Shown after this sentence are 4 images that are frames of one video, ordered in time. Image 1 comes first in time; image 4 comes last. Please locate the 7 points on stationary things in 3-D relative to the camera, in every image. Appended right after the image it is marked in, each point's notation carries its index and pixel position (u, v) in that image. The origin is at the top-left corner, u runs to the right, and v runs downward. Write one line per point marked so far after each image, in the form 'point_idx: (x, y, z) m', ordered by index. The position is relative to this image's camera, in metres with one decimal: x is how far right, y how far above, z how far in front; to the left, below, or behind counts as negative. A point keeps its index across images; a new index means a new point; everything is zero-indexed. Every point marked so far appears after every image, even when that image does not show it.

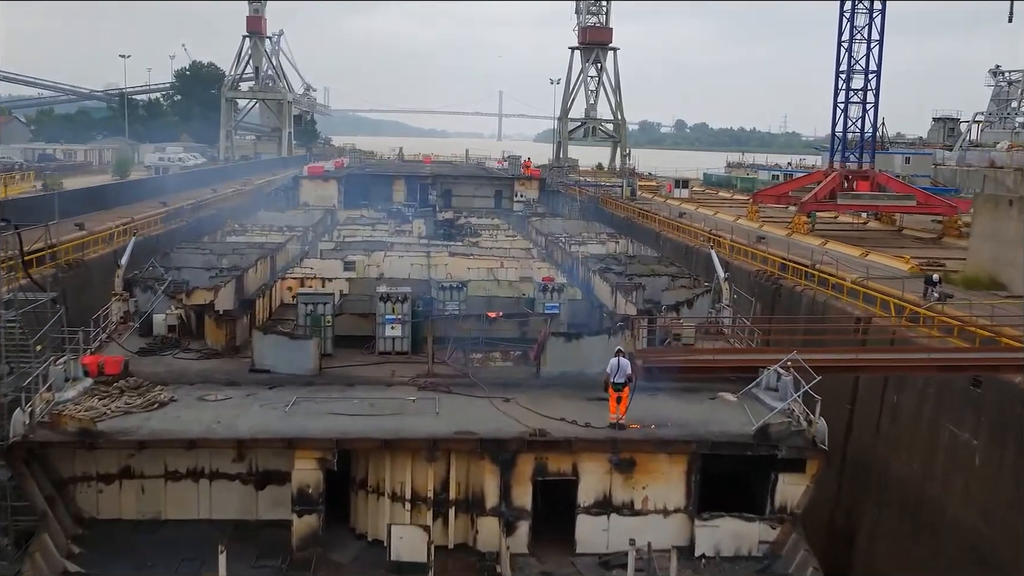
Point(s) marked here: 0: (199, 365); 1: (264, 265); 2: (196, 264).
0: (-2.9, -0.7, +9.1) m
1: (-3.5, +0.3, +14.0) m
2: (-4.6, +0.3, +14.2) m
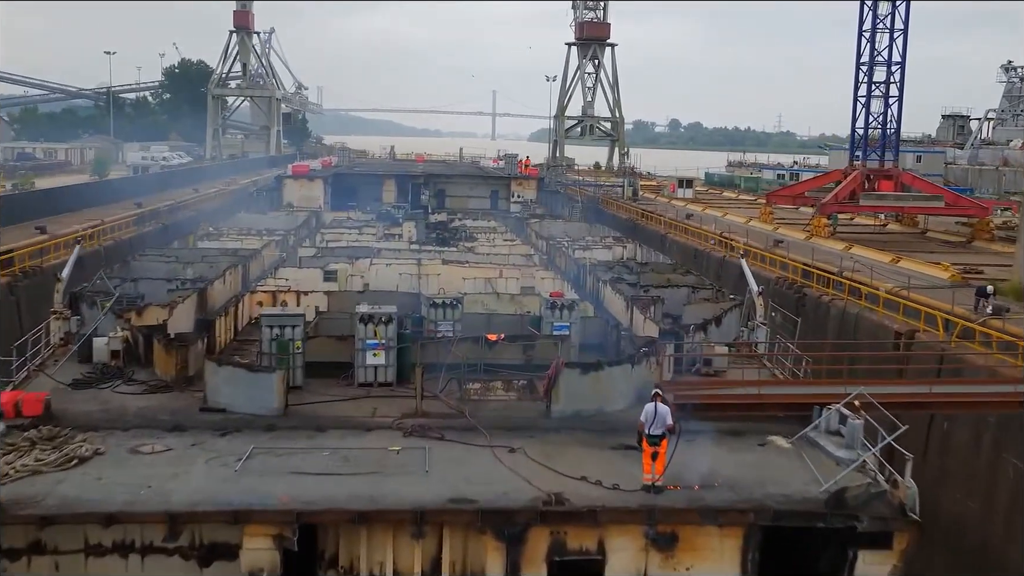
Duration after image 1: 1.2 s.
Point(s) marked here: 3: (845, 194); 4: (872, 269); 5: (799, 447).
0: (-2.9, -0.9, +7.6) m
1: (-3.5, +0.2, +12.5) m
2: (-4.6, +0.2, +12.7) m
3: (+6.7, +1.9, +19.8) m
4: (+5.7, +0.3, +15.4) m
5: (+2.0, -1.1, +6.9) m
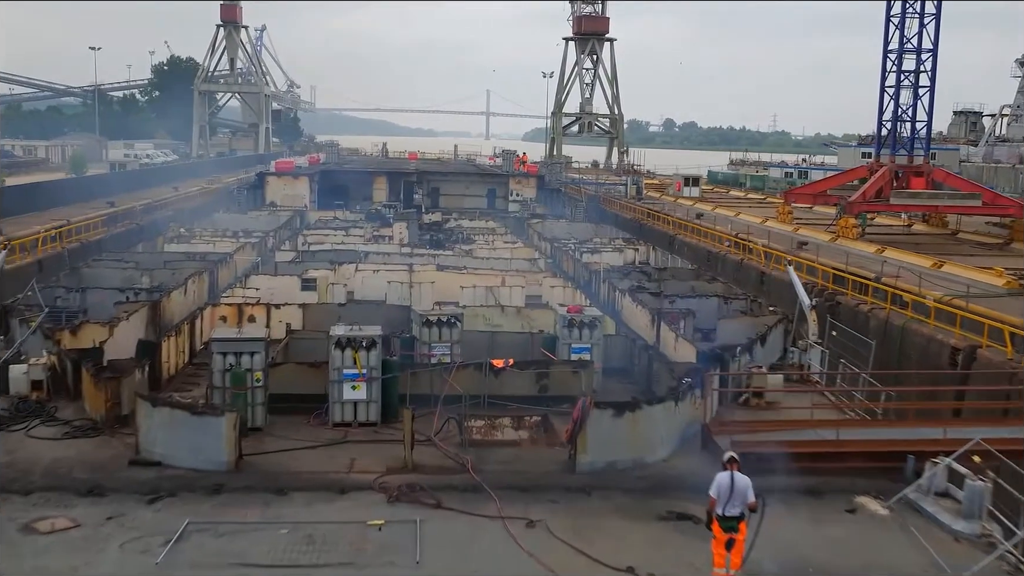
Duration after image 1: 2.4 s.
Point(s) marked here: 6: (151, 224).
0: (-2.8, -1.0, +6.0) m
1: (-3.5, +0.1, +10.9) m
2: (-4.5, +0.1, +11.1) m
3: (+6.7, +1.8, +18.2) m
4: (+5.7, +0.2, +13.9) m
5: (+2.1, -1.2, +5.3) m
6: (-7.1, +1.3, +19.2) m
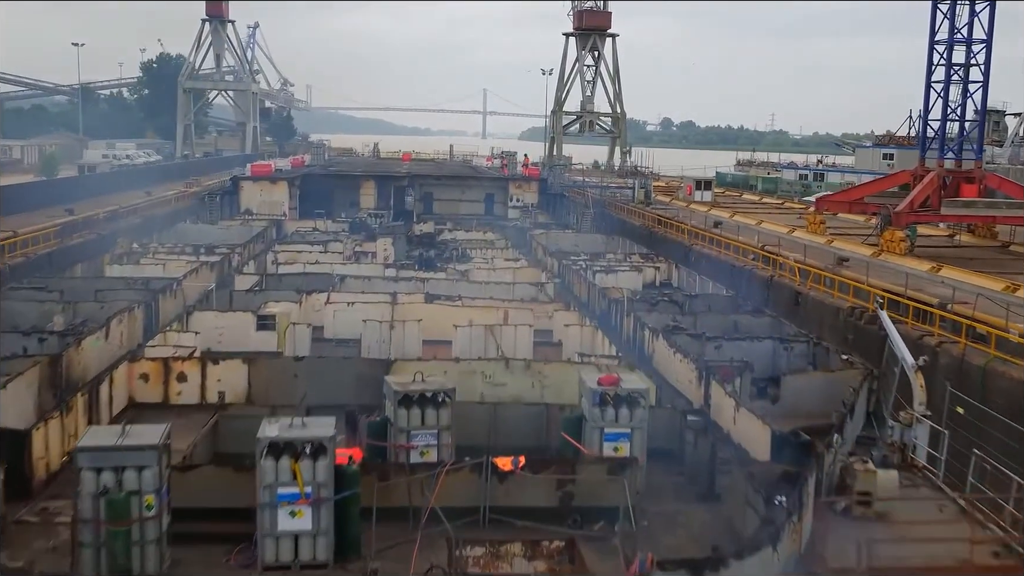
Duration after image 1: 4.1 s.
0: (-2.7, -1.4, +3.9) m
1: (-3.4, -0.3, +8.8) m
2: (-4.5, -0.3, +9.0) m
3: (+6.8, +1.4, +16.2) m
4: (+5.8, -0.2, +11.8) m
5: (+2.2, -1.6, +3.3) m
6: (-7.1, +0.9, +17.1) m
